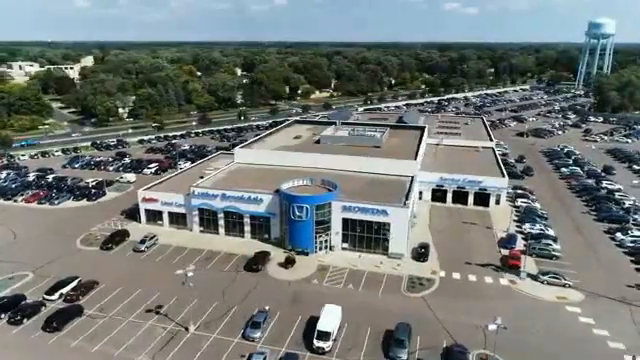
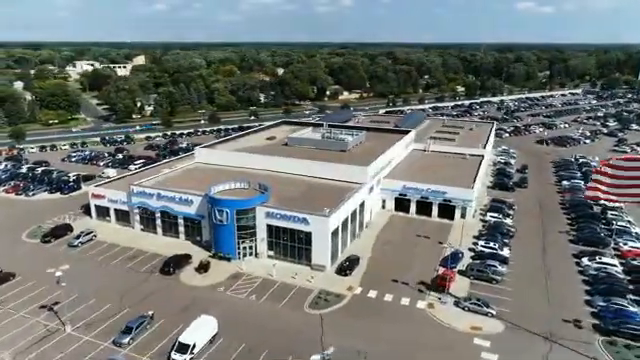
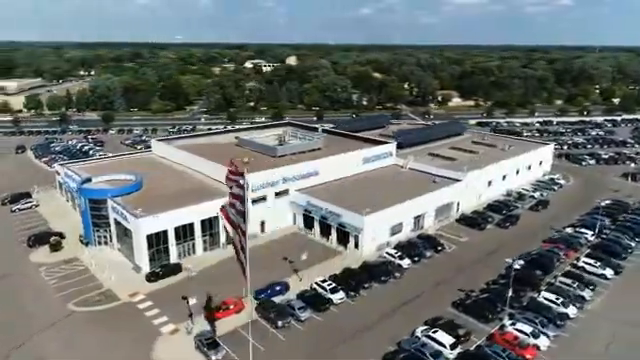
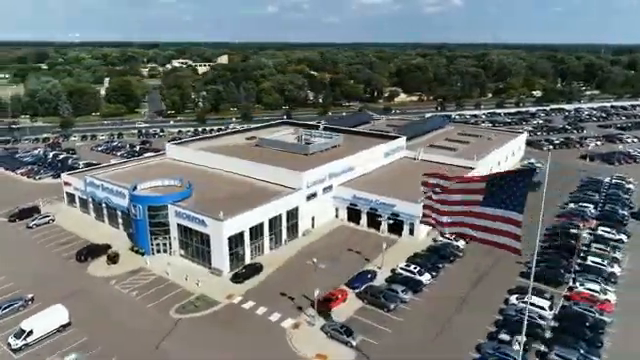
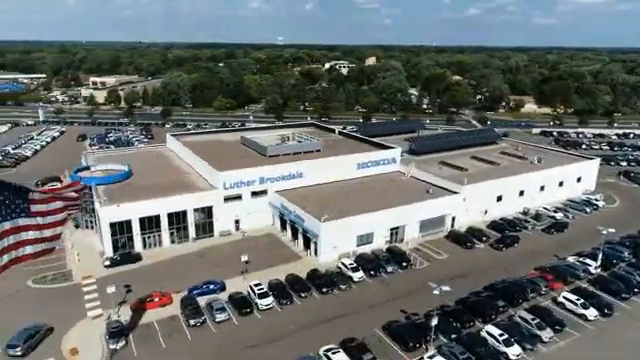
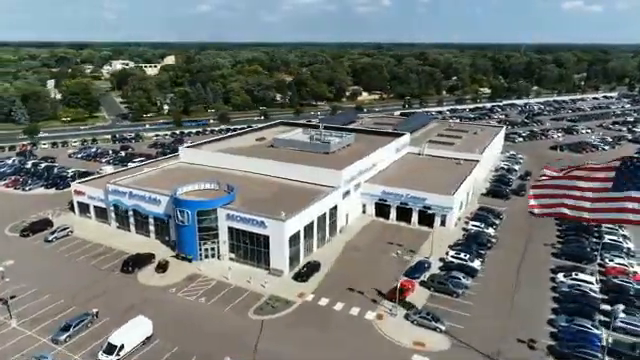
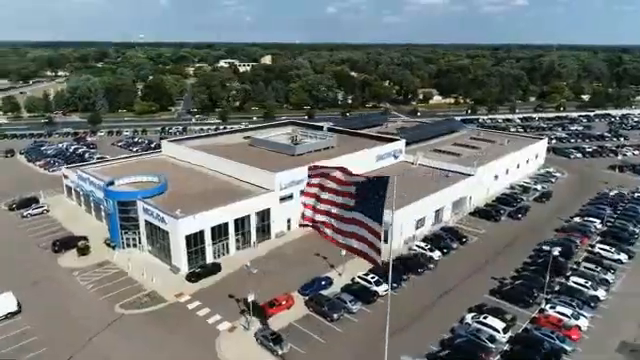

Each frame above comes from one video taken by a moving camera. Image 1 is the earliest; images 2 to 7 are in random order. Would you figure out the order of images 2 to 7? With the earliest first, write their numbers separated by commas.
2, 6, 4, 7, 3, 5
